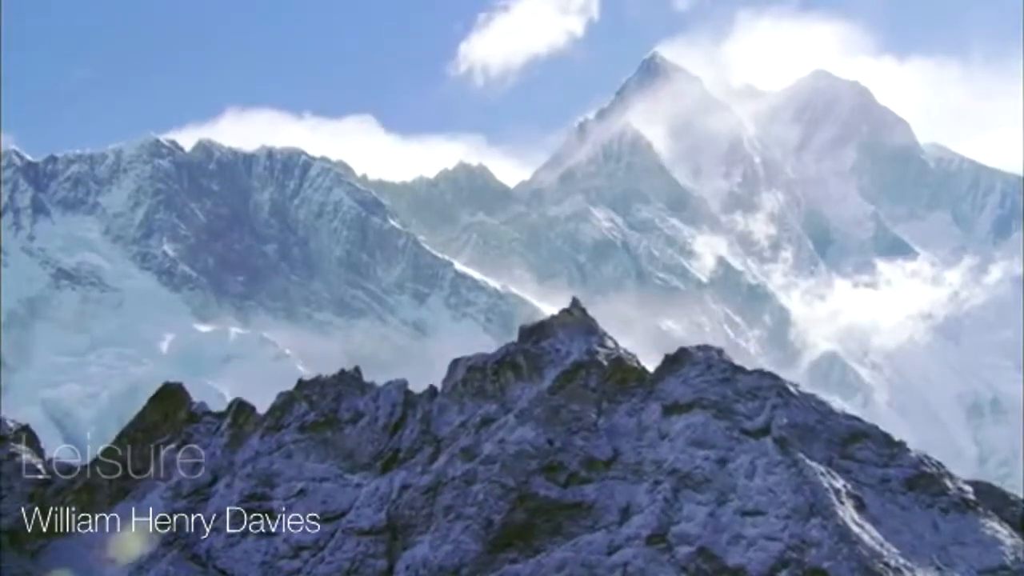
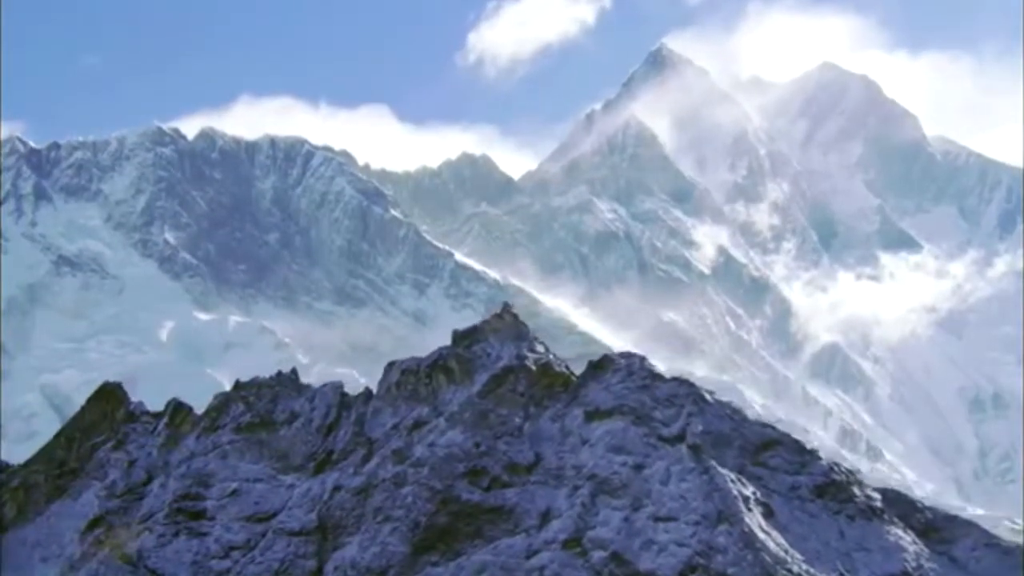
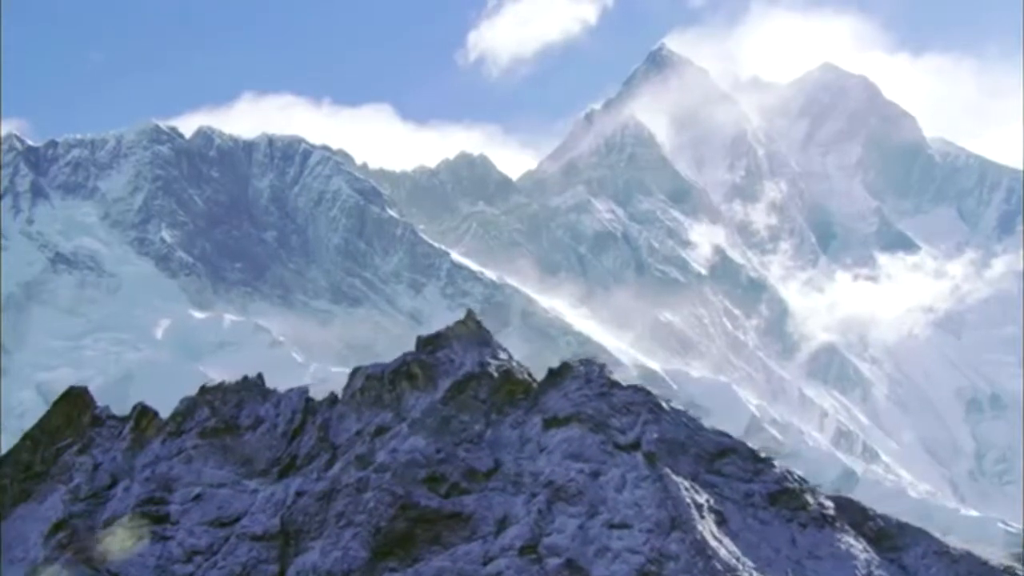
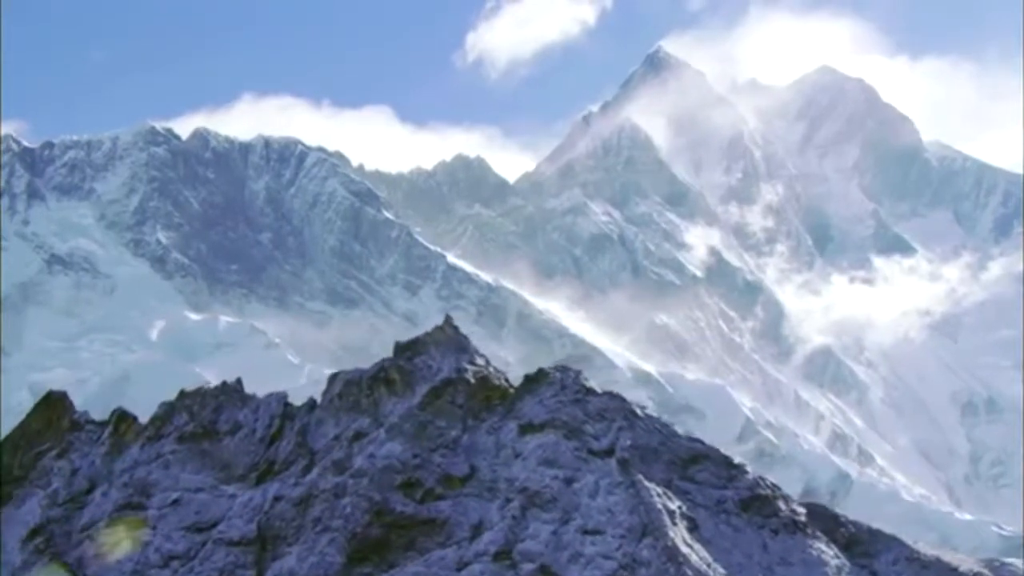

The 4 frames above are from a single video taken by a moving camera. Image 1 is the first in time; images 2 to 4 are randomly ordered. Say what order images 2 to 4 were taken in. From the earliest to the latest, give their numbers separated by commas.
2, 3, 4
